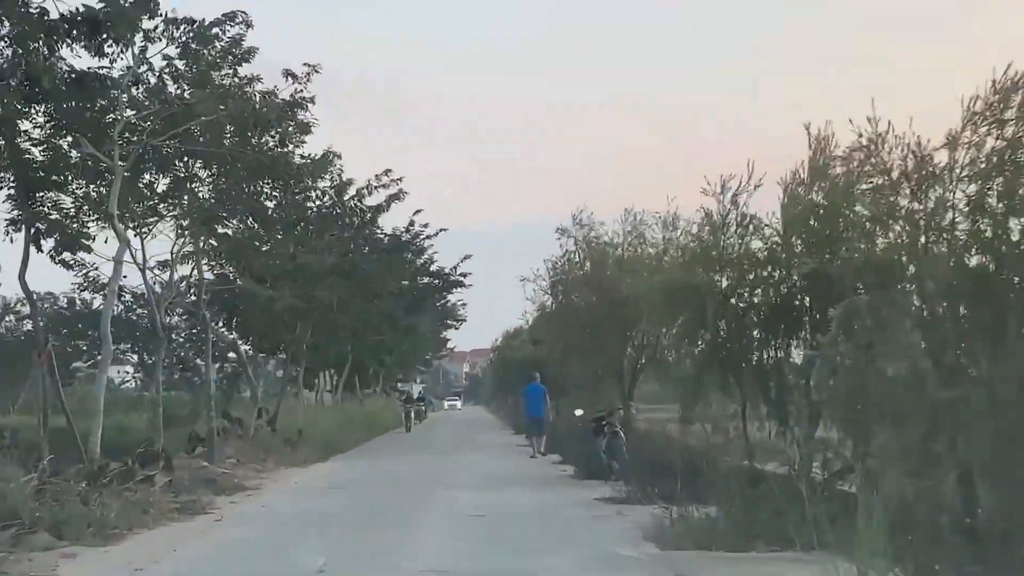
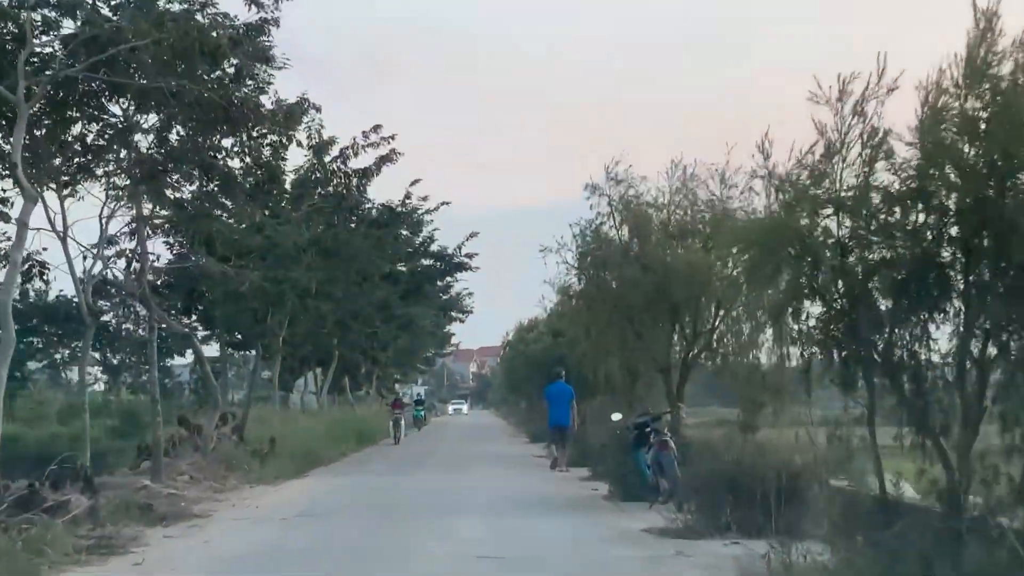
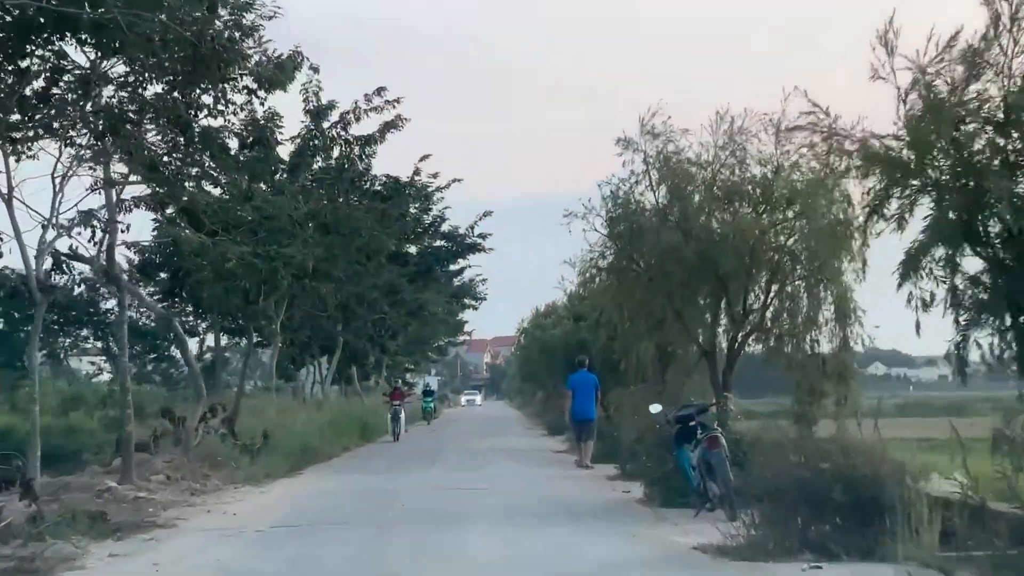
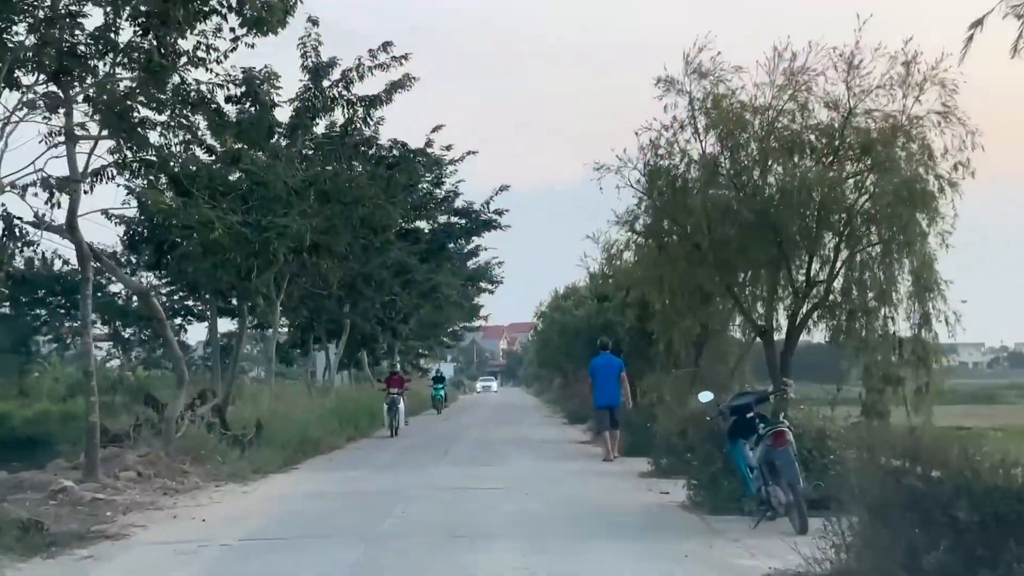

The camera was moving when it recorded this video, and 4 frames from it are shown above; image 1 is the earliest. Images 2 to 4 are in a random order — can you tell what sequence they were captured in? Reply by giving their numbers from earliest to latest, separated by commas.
2, 3, 4
